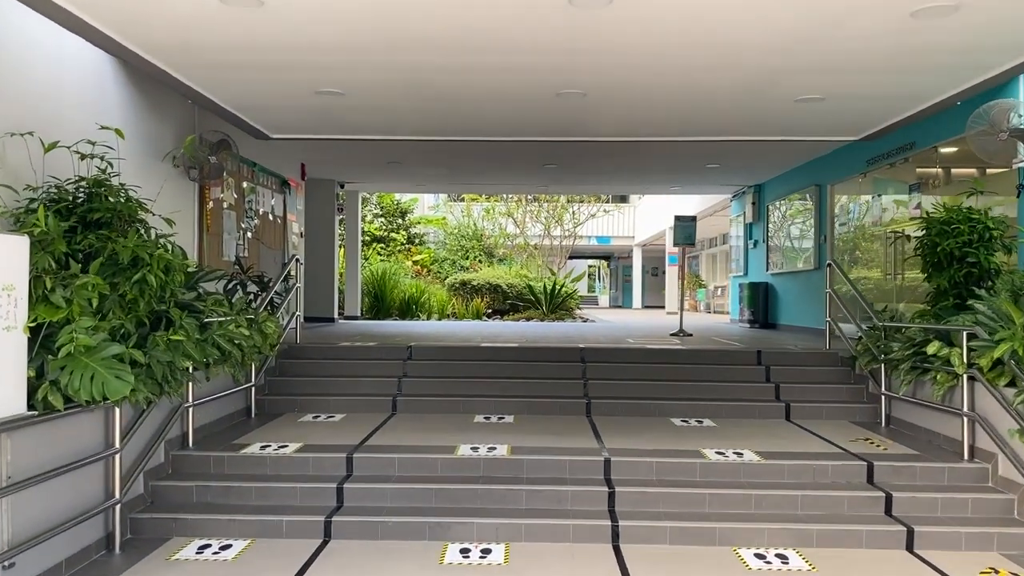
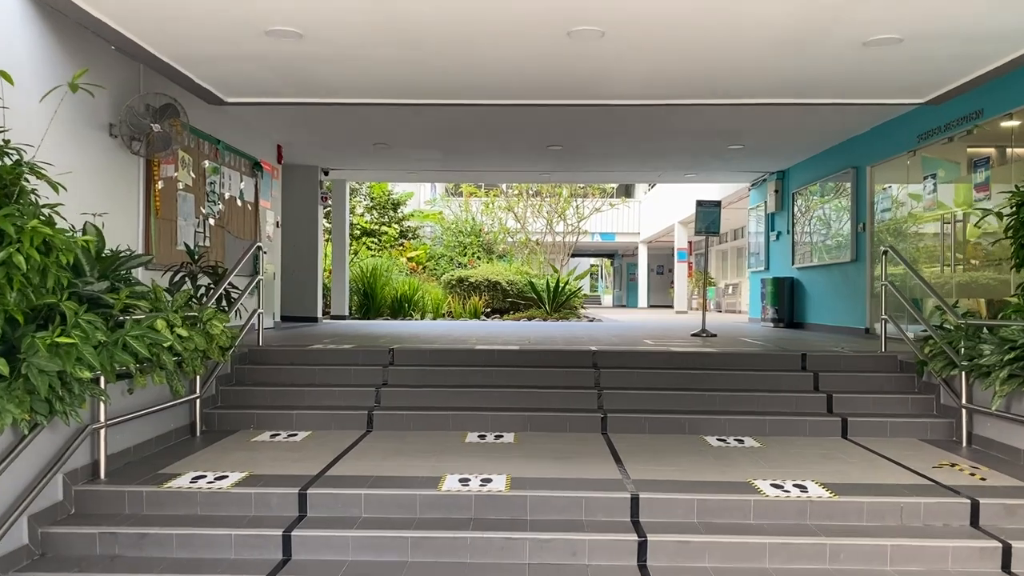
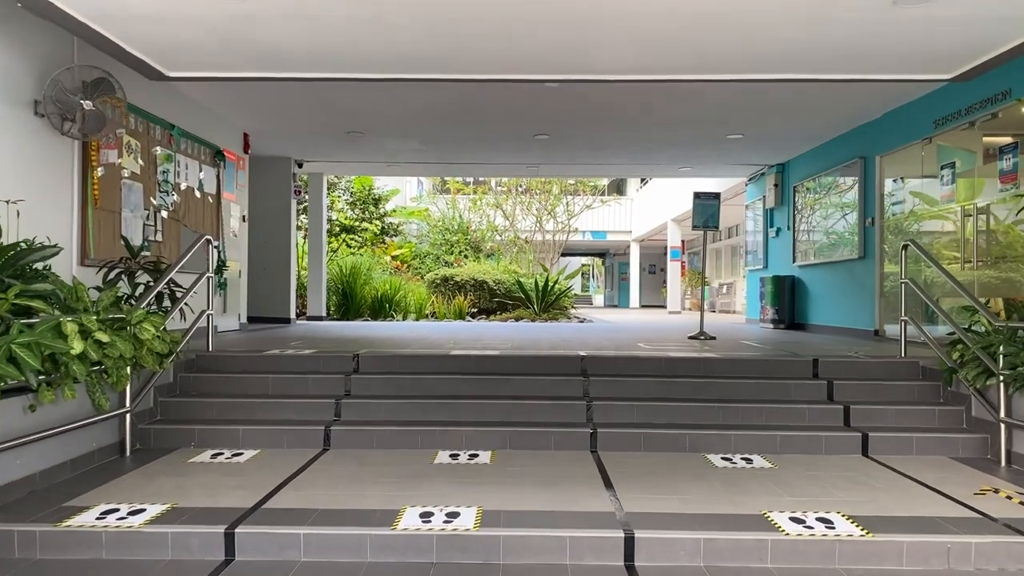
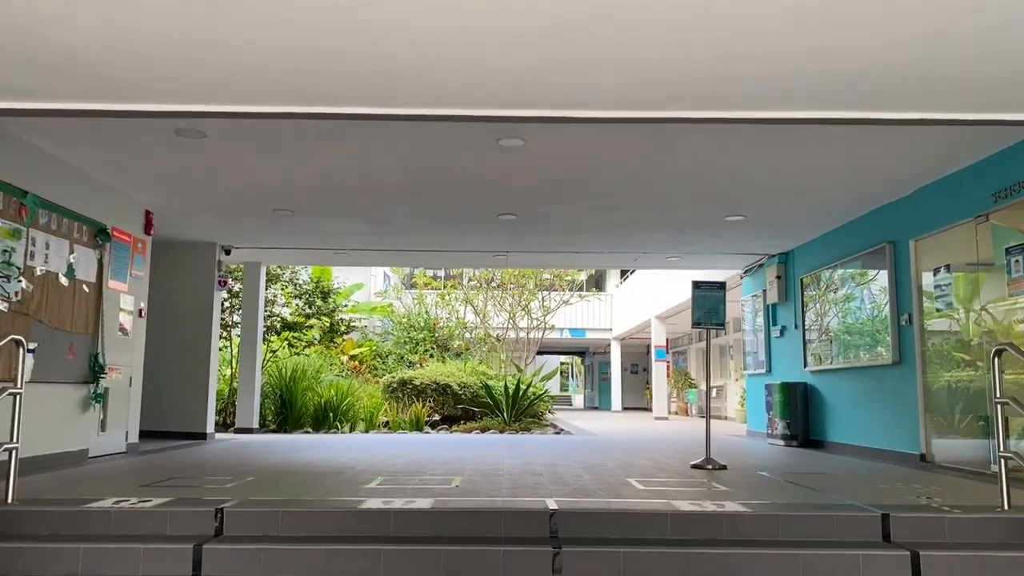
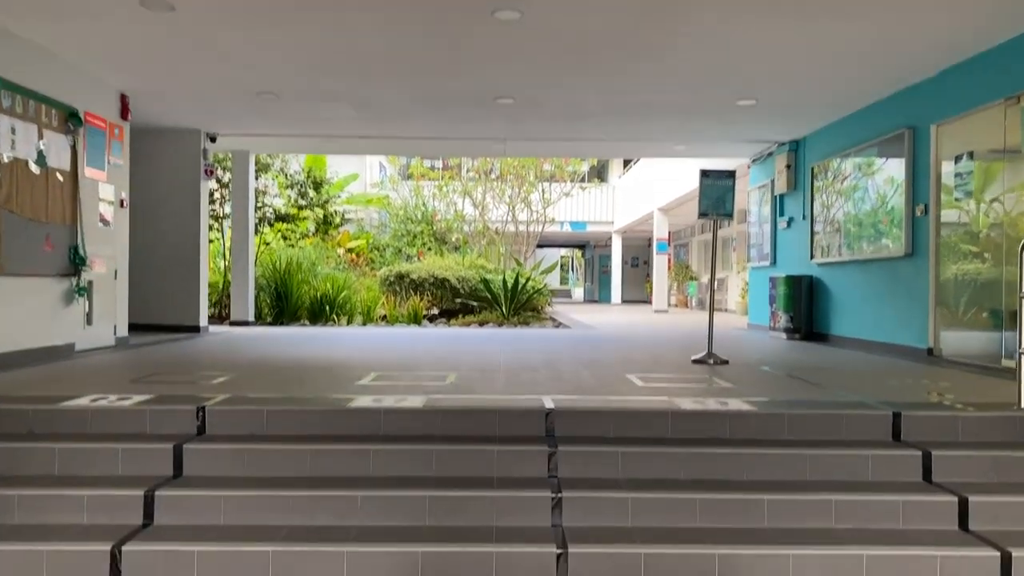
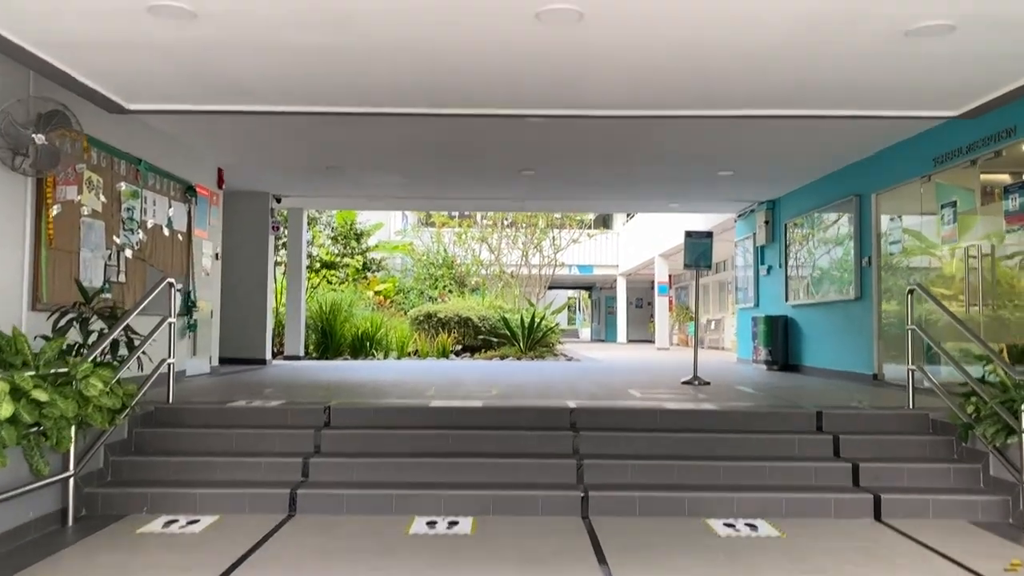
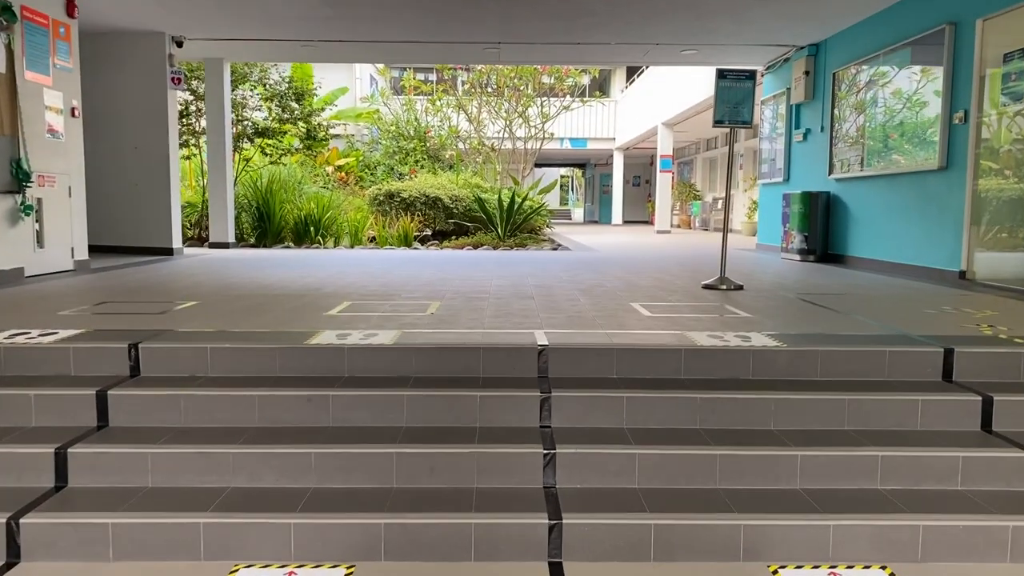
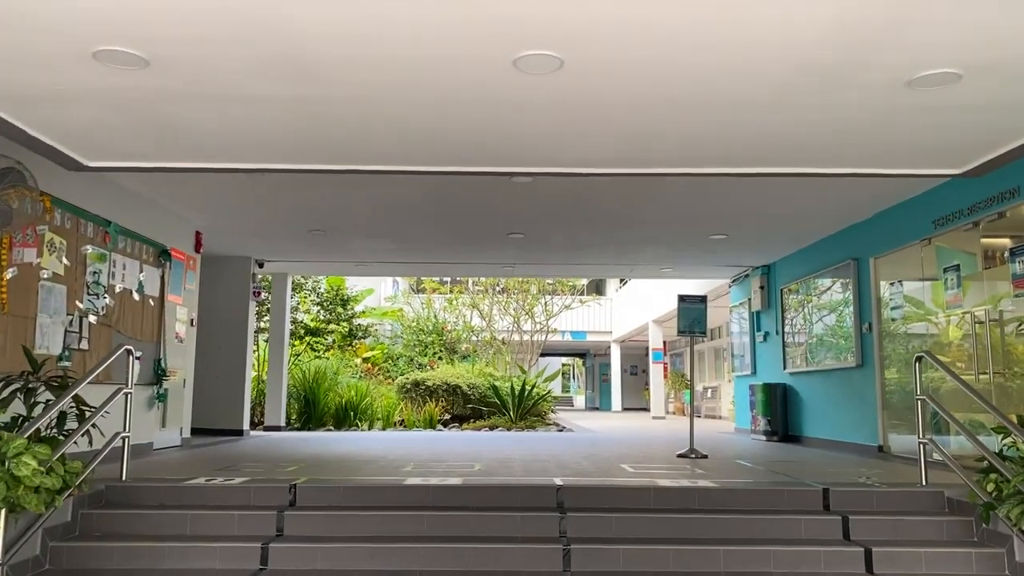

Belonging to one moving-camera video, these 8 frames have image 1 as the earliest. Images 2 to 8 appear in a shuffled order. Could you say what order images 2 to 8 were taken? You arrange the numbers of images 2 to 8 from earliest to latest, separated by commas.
2, 3, 6, 8, 4, 5, 7
